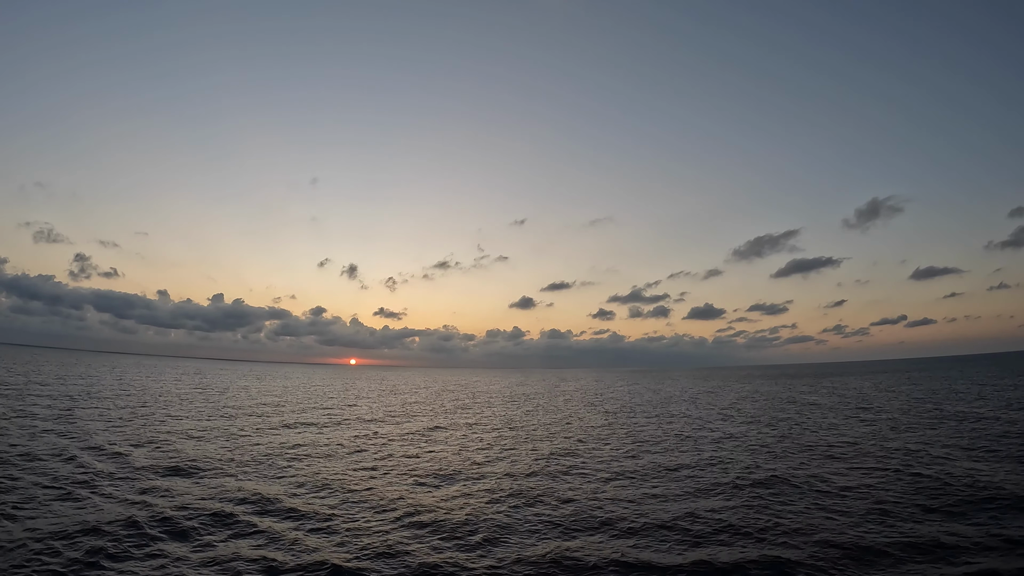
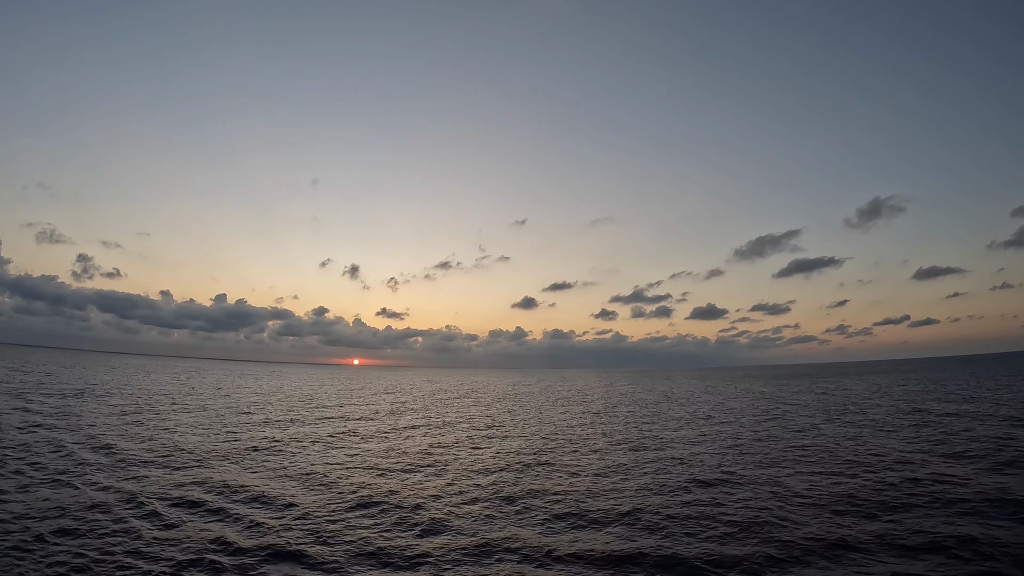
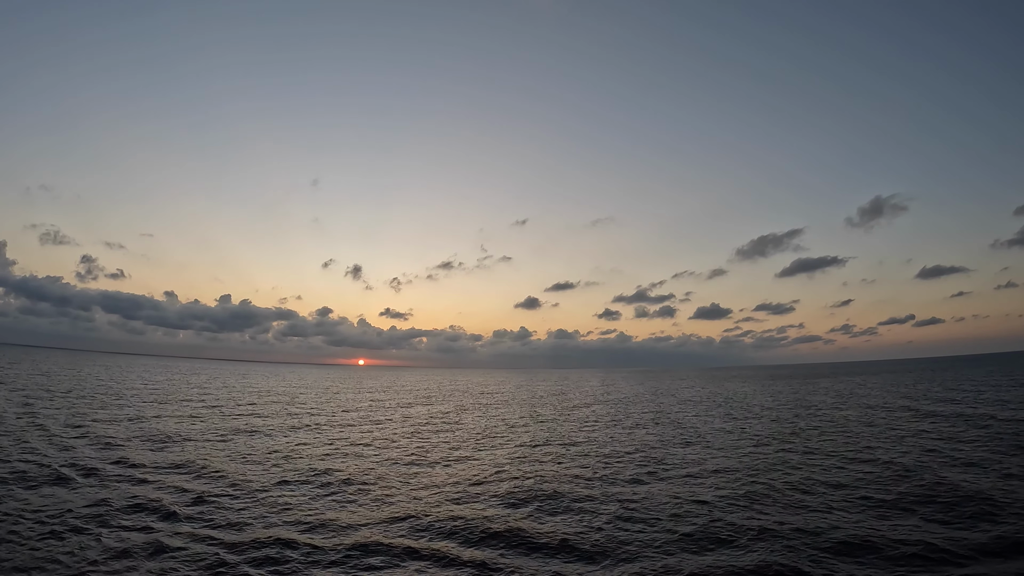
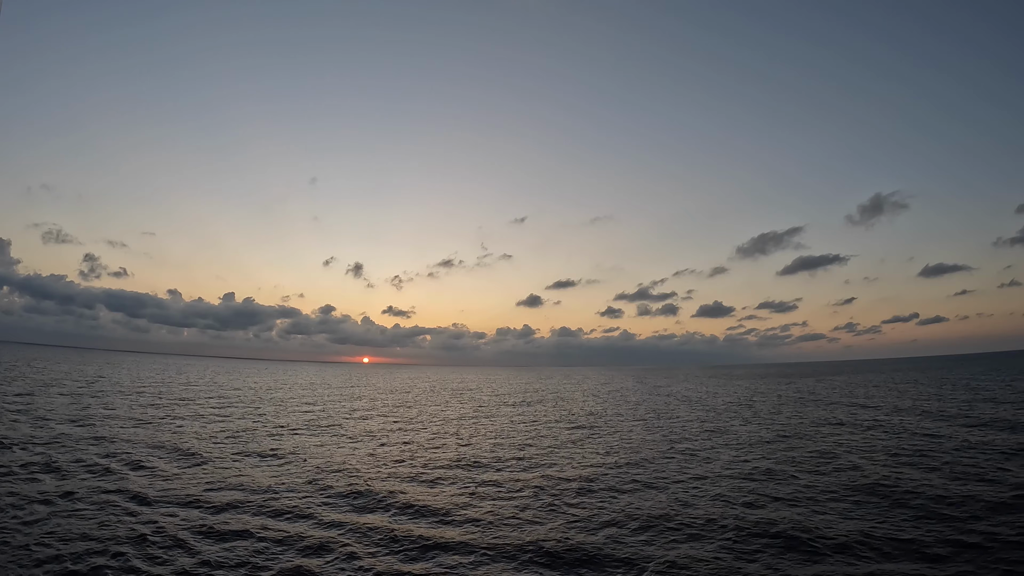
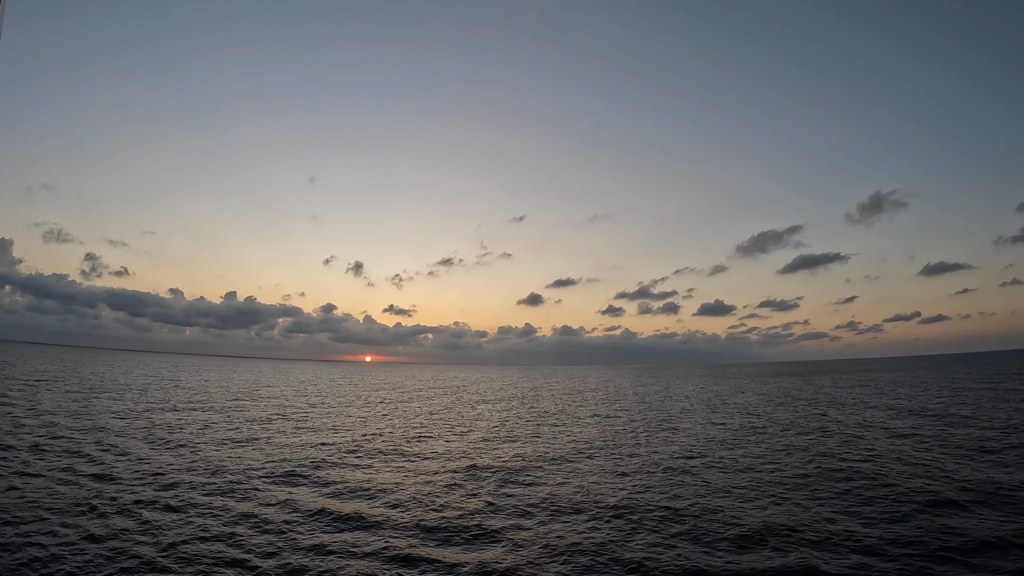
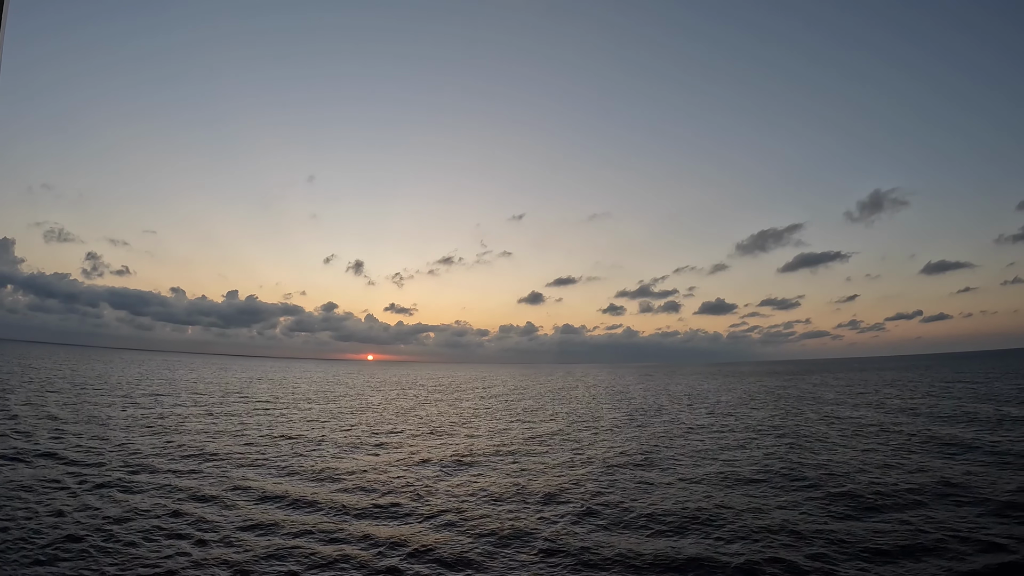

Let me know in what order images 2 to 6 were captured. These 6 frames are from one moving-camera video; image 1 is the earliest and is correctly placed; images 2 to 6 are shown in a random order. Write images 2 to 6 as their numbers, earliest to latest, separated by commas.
2, 3, 4, 5, 6
